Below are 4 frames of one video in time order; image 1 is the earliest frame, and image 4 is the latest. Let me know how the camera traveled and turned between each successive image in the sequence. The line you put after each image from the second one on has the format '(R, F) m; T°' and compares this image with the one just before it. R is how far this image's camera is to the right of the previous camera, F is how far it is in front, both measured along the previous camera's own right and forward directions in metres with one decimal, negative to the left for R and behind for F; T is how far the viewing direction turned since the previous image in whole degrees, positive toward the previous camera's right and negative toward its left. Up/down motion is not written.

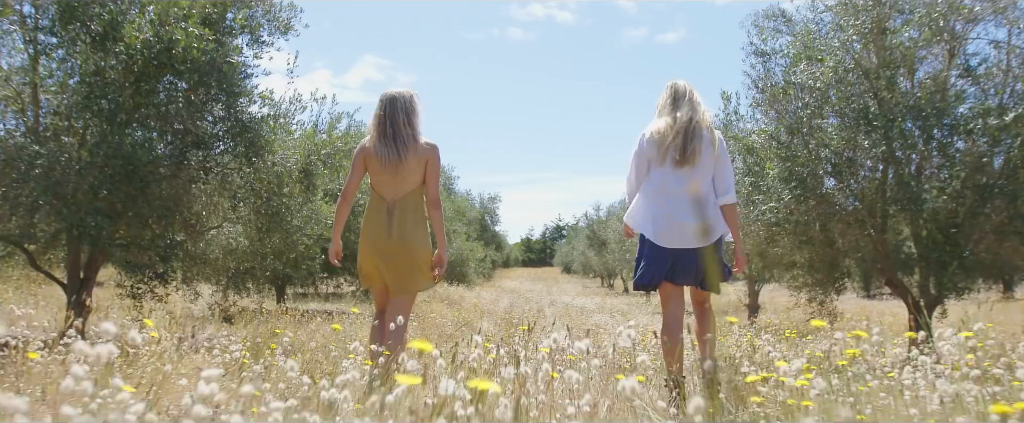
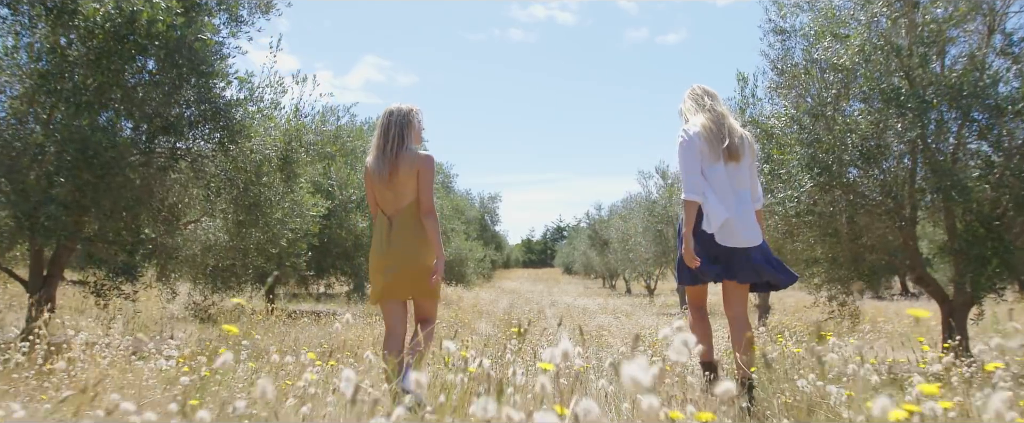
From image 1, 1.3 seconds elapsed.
(0.0, +0.6) m; 0°
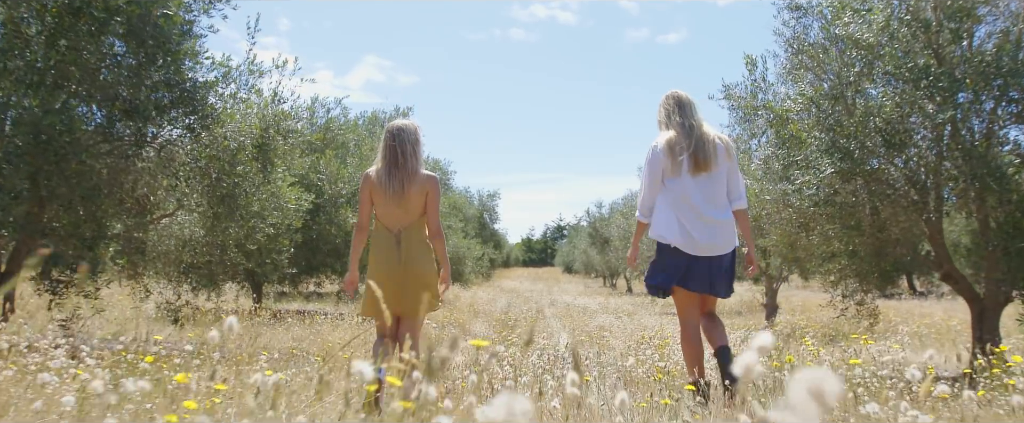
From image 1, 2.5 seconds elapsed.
(+0.1, +0.6) m; 0°
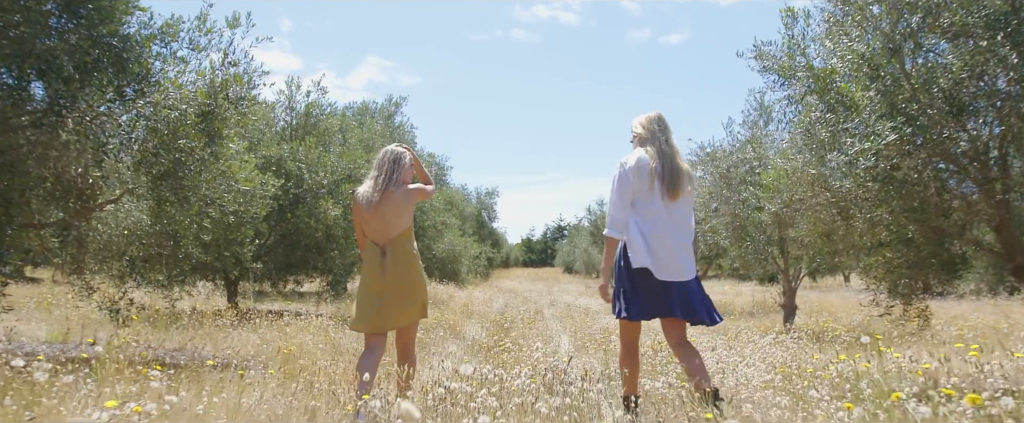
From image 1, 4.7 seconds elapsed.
(+0.1, +1.1) m; 0°
